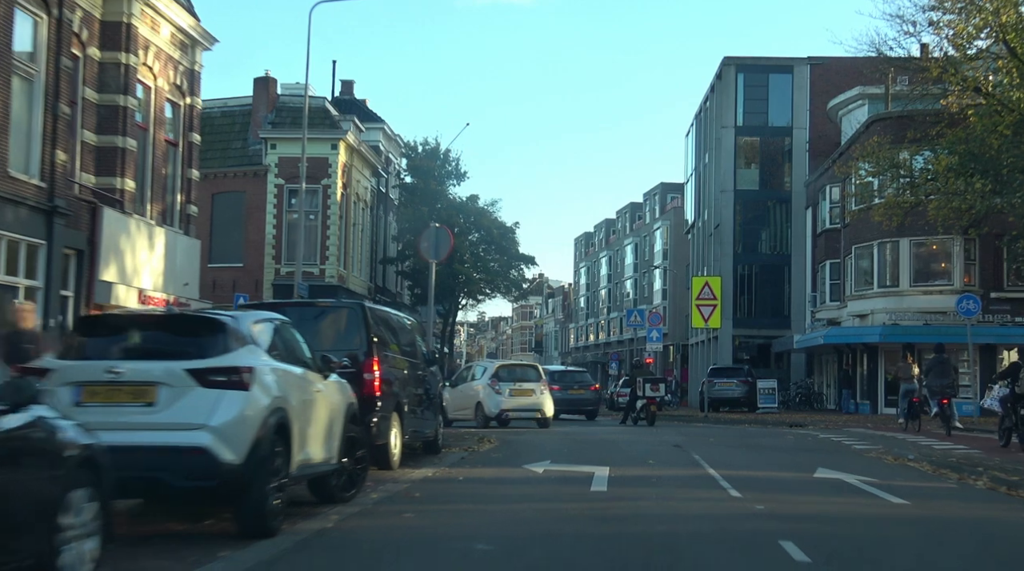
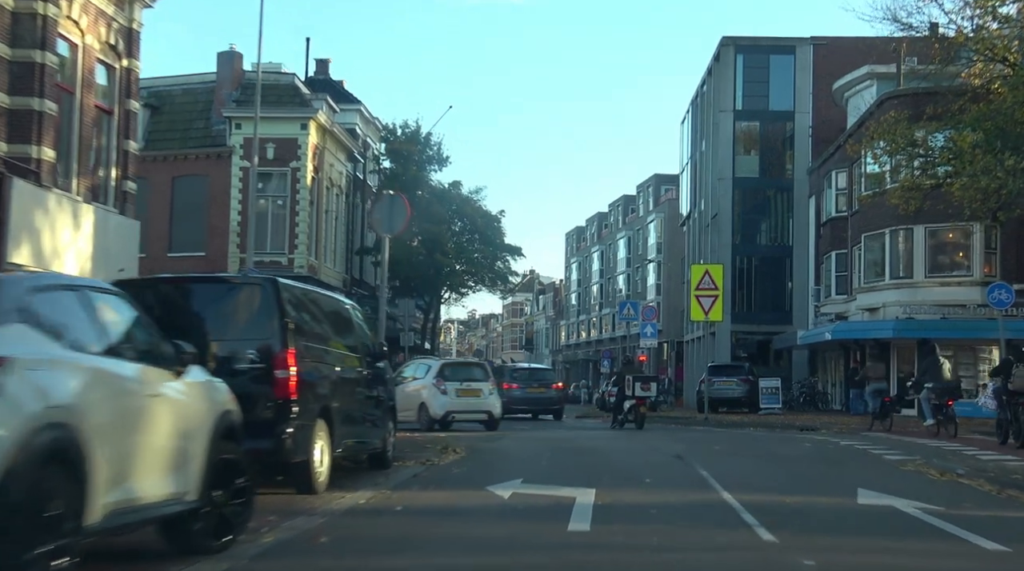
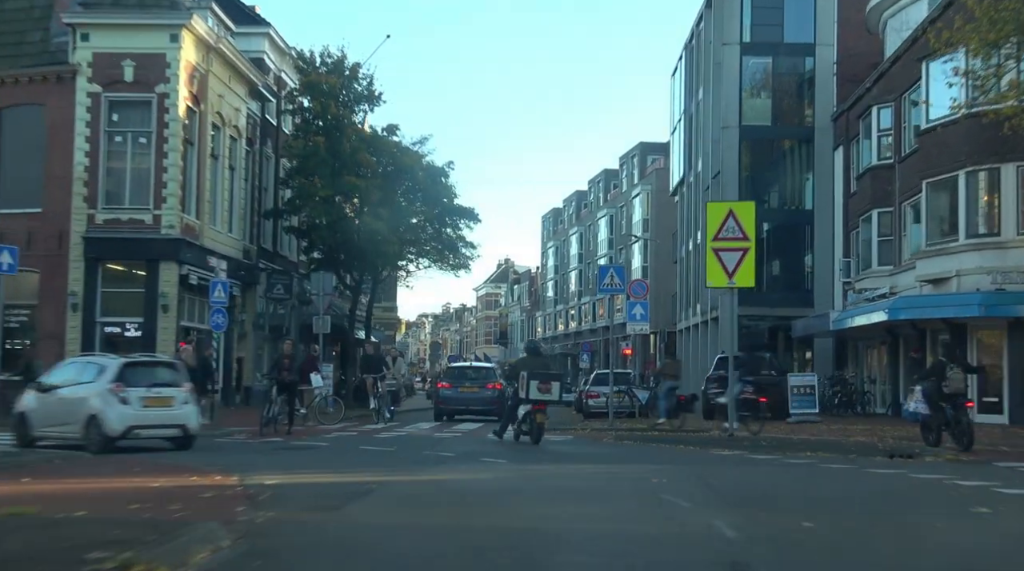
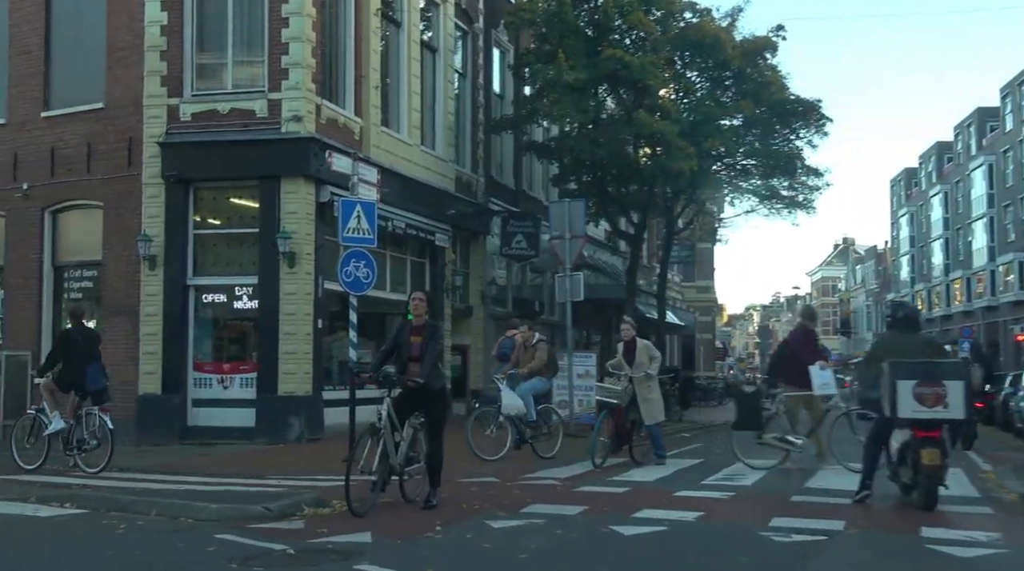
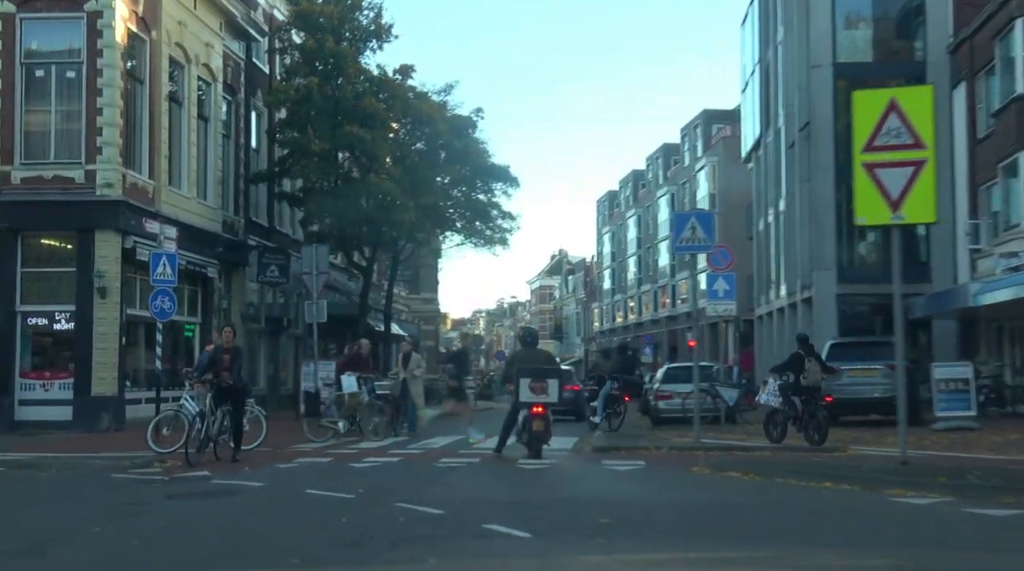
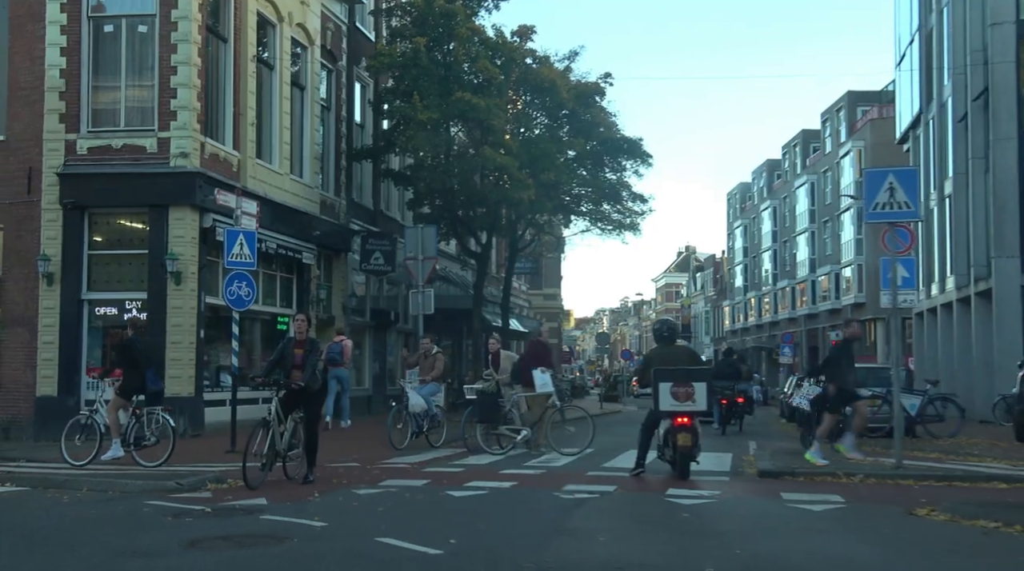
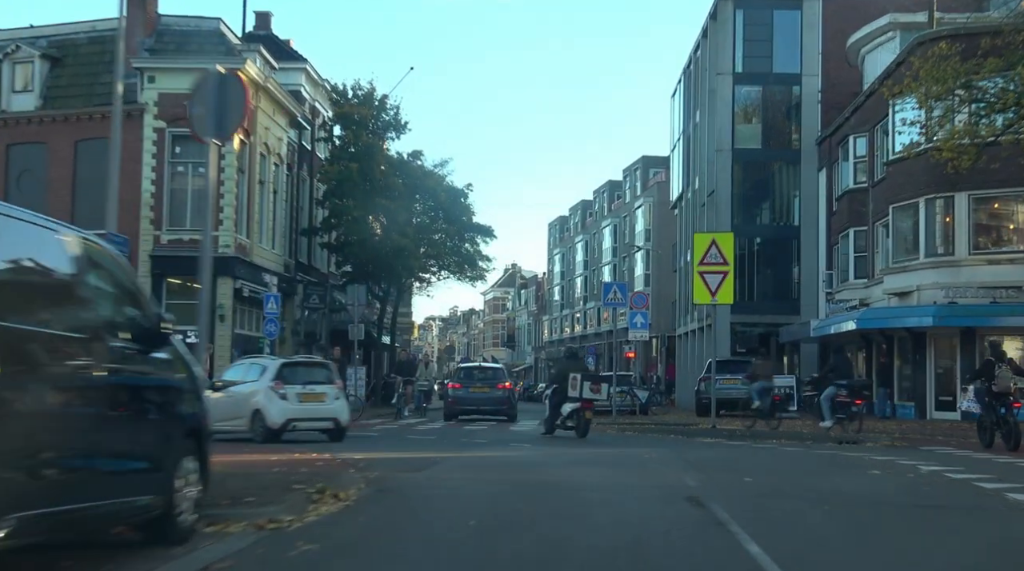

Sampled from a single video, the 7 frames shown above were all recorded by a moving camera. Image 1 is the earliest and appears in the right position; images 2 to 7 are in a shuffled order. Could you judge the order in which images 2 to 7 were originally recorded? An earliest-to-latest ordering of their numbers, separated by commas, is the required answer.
2, 7, 3, 5, 6, 4
